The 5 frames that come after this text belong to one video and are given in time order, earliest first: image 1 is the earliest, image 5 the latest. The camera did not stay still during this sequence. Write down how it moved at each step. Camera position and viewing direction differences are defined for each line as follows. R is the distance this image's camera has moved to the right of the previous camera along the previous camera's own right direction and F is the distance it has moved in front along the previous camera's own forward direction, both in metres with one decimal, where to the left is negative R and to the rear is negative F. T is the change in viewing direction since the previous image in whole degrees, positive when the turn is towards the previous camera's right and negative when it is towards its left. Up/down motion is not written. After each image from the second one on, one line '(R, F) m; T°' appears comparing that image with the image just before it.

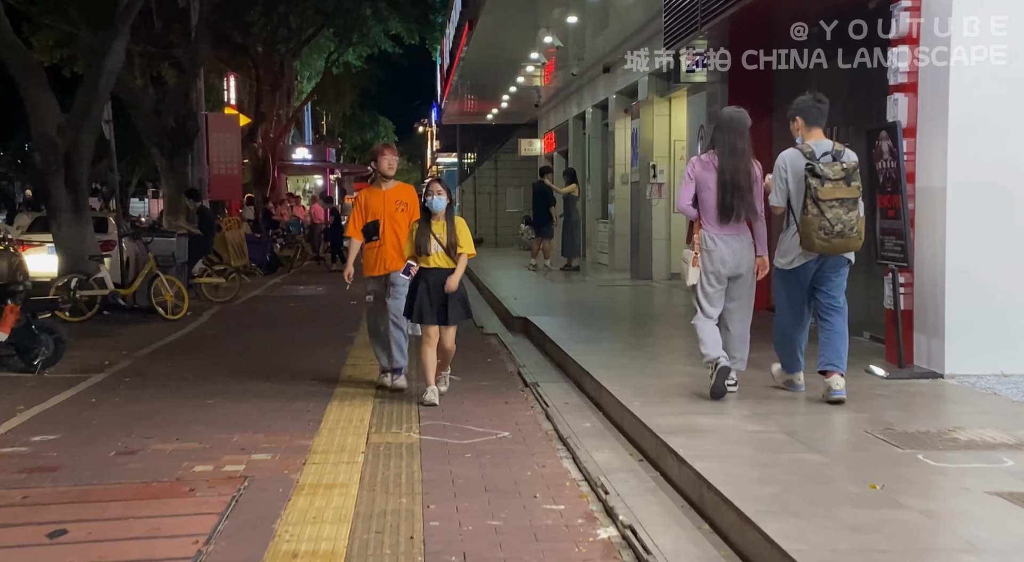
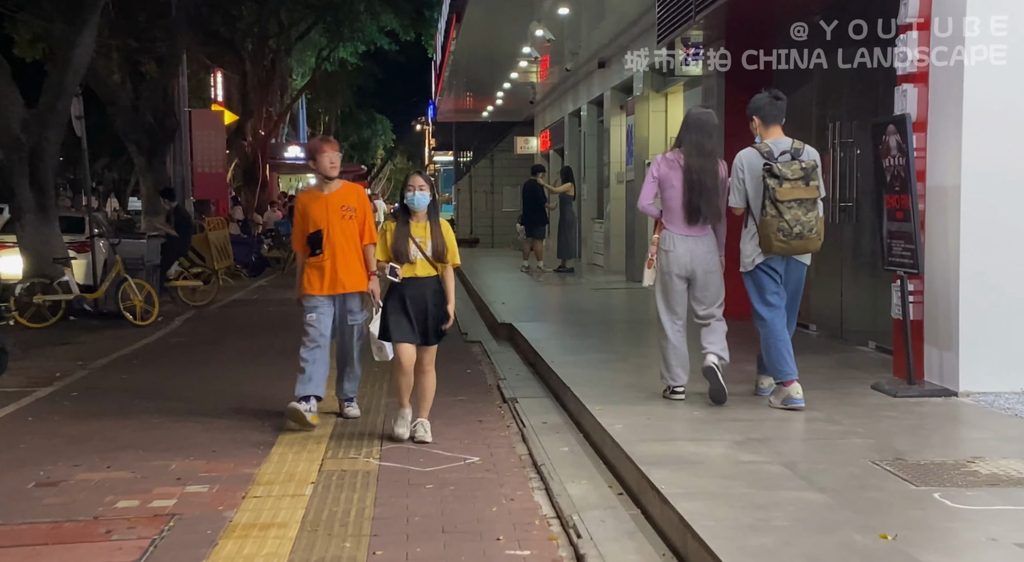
(+0.2, +0.6) m; 0°
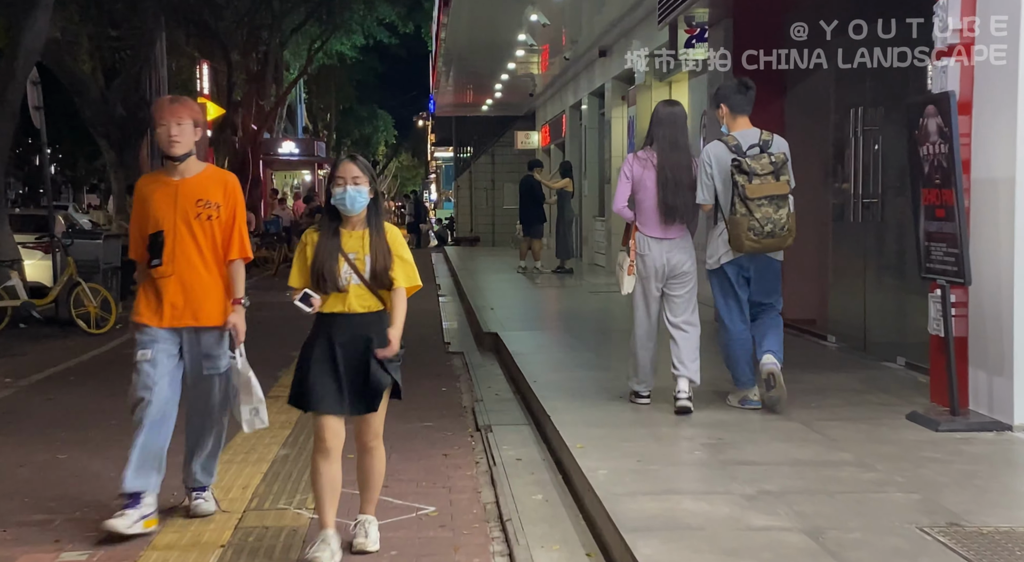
(+0.2, +1.0) m; 0°
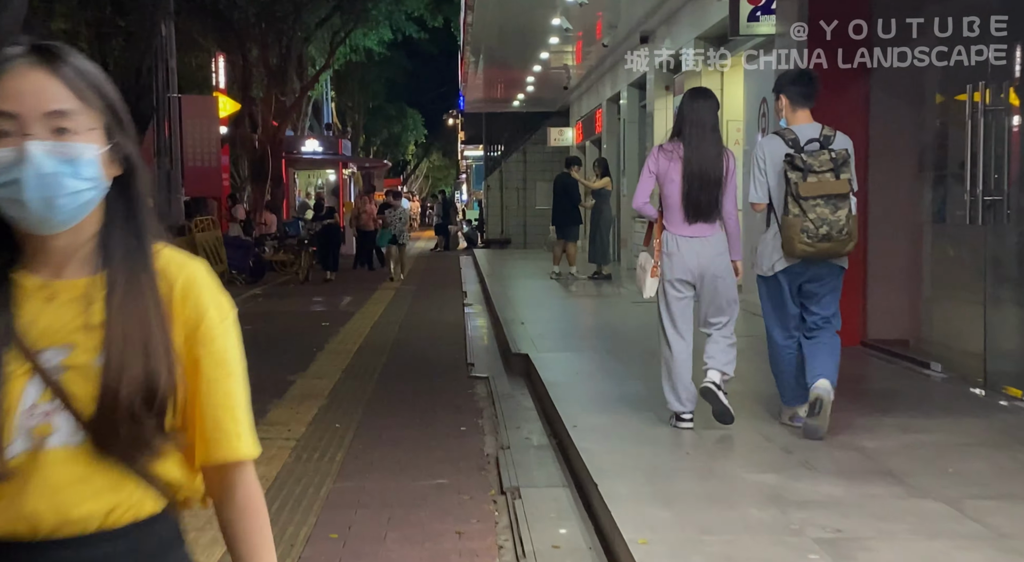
(0.0, +1.4) m; -2°
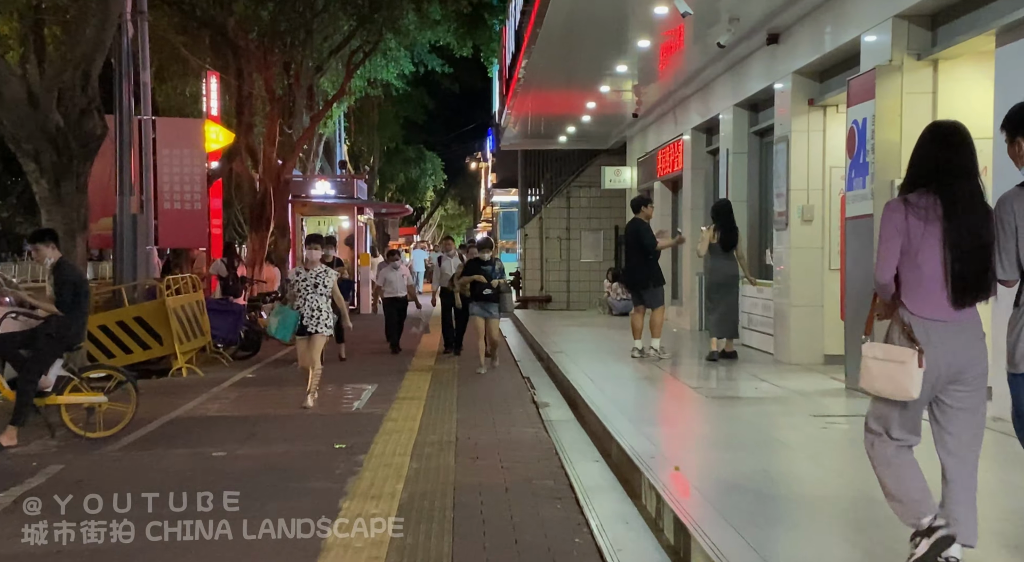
(-0.8, +4.2) m; -1°
